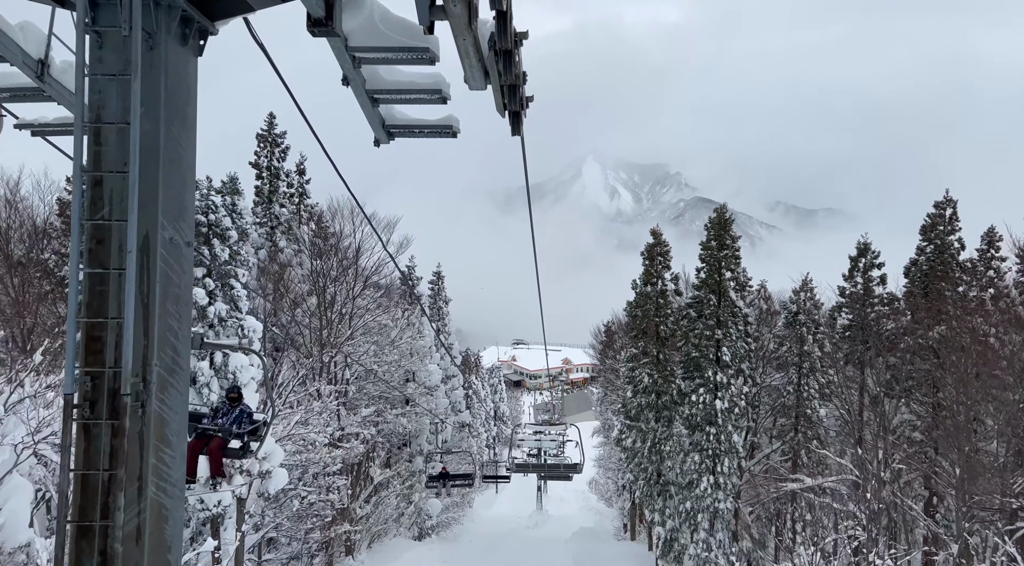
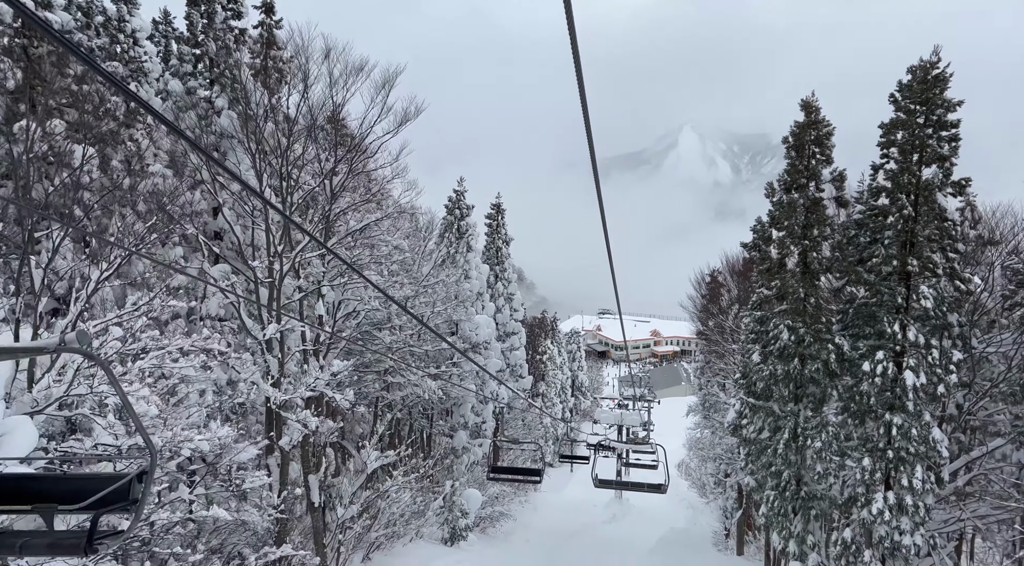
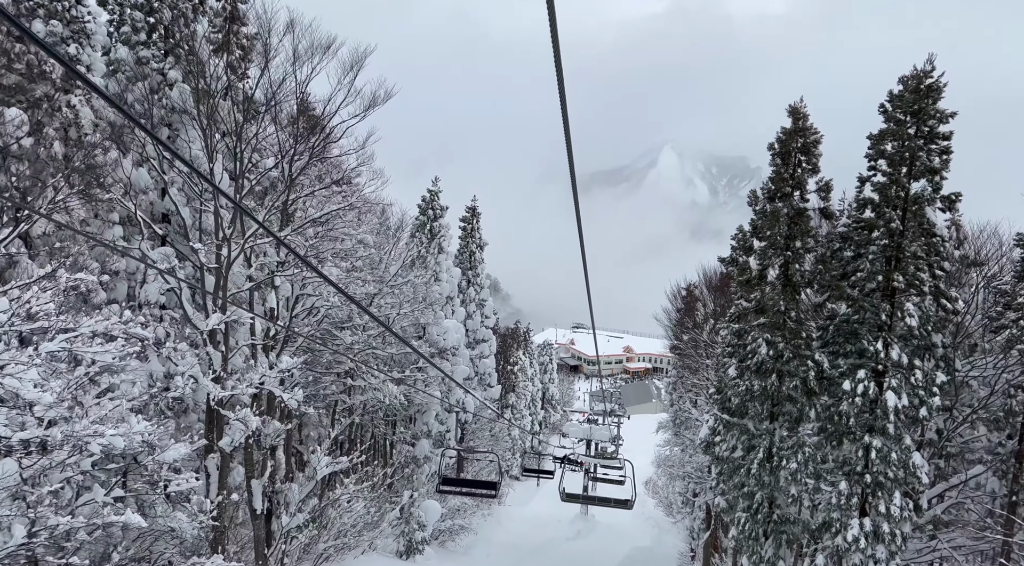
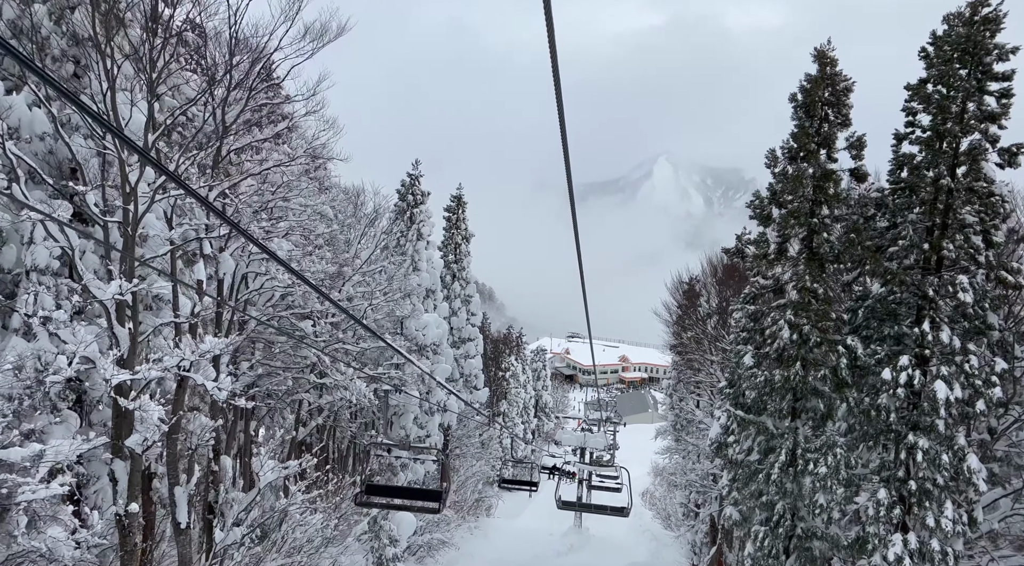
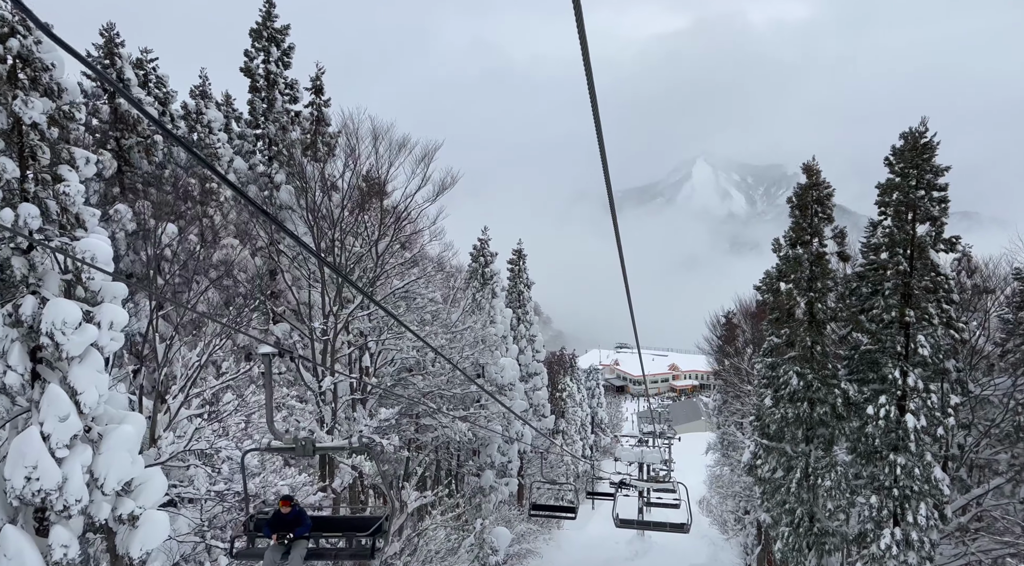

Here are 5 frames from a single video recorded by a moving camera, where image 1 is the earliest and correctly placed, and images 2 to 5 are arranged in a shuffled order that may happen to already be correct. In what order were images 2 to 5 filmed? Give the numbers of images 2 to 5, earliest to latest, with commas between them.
5, 2, 3, 4
